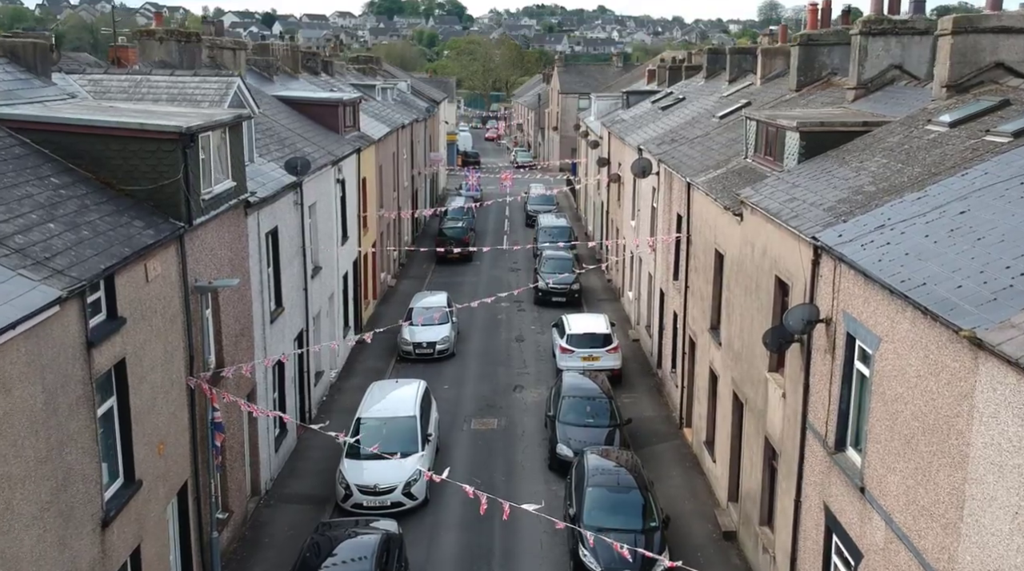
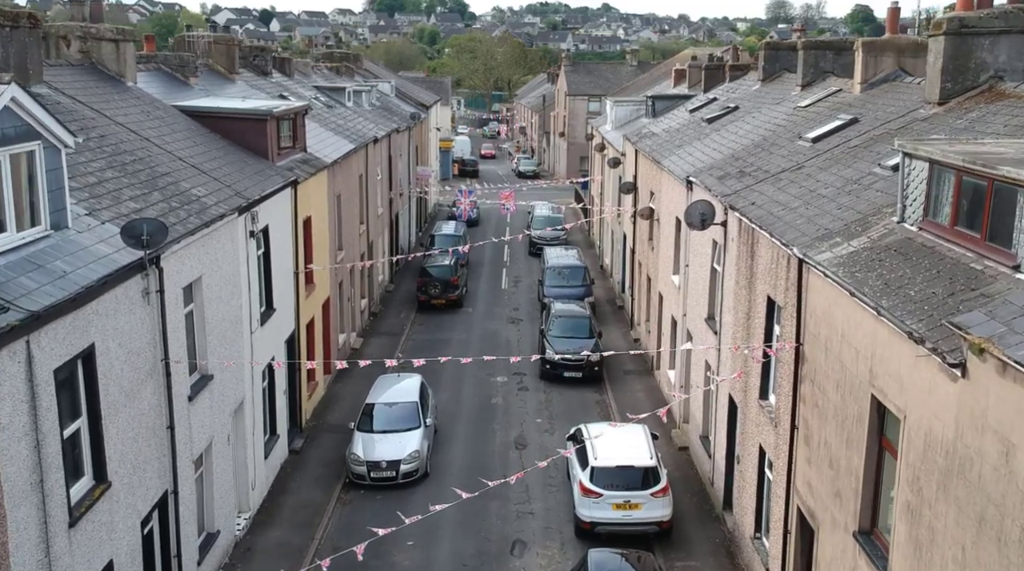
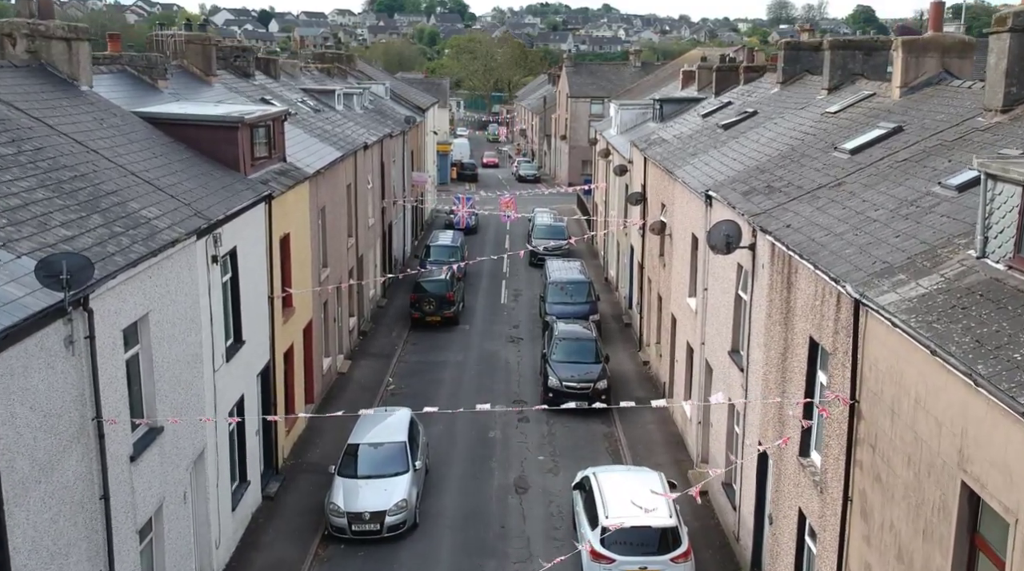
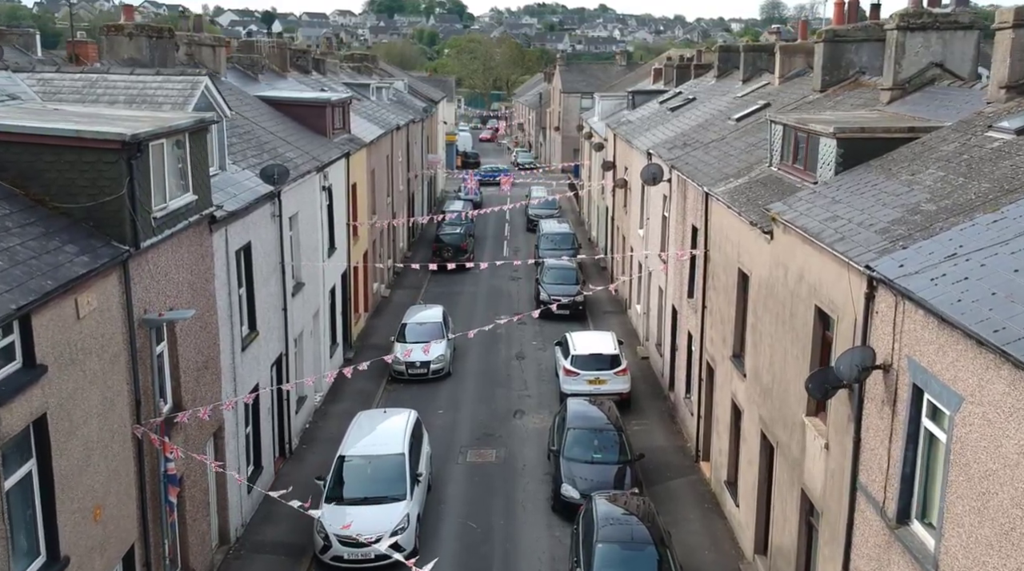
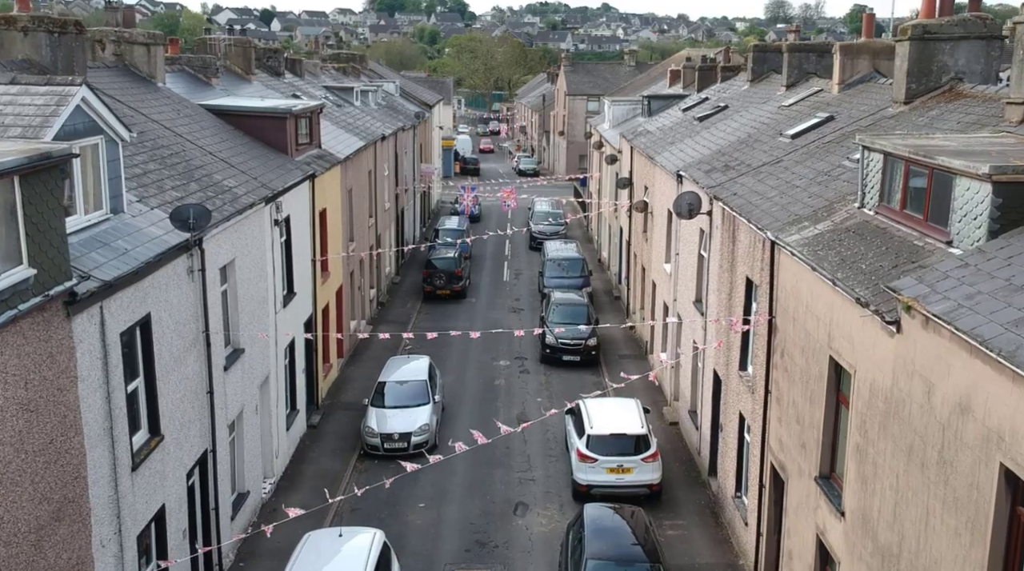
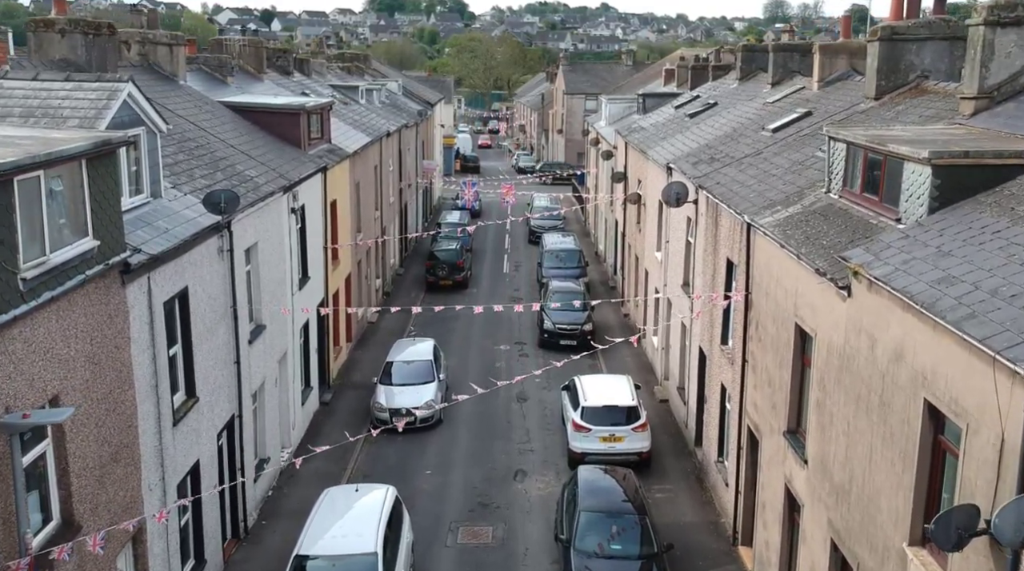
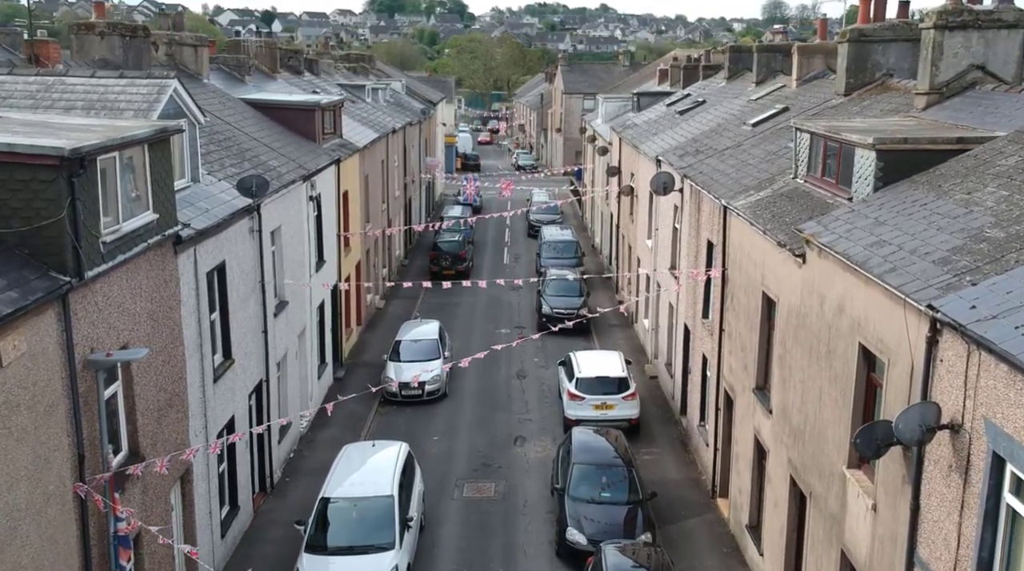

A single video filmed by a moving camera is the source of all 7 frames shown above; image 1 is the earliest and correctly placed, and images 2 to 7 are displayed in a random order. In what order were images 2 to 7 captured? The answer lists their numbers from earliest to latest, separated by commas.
4, 7, 6, 5, 2, 3
